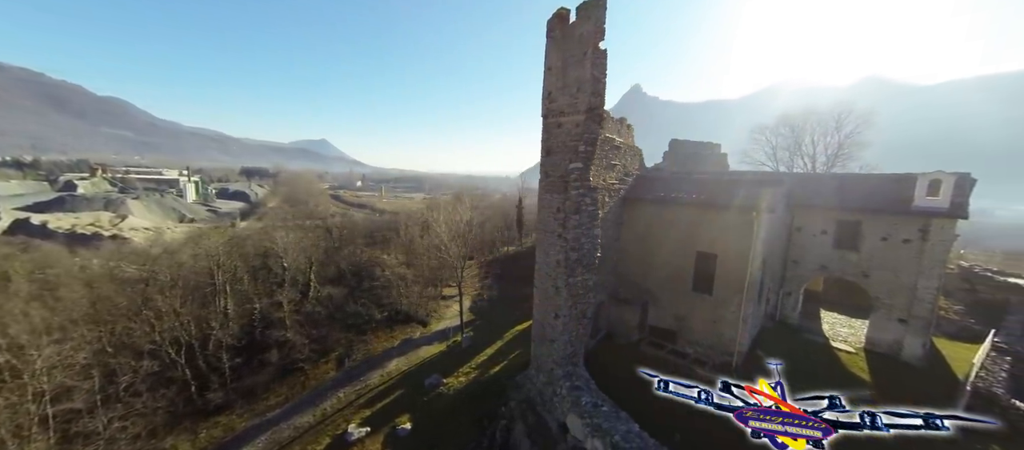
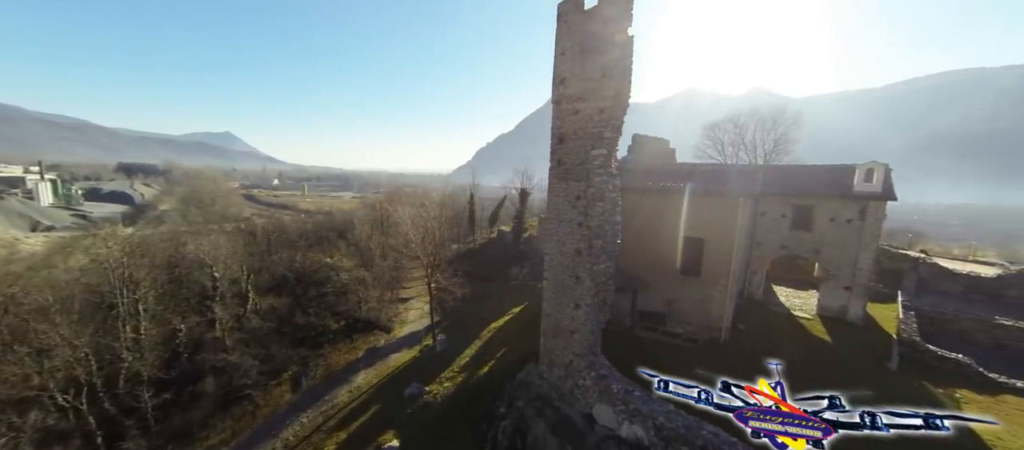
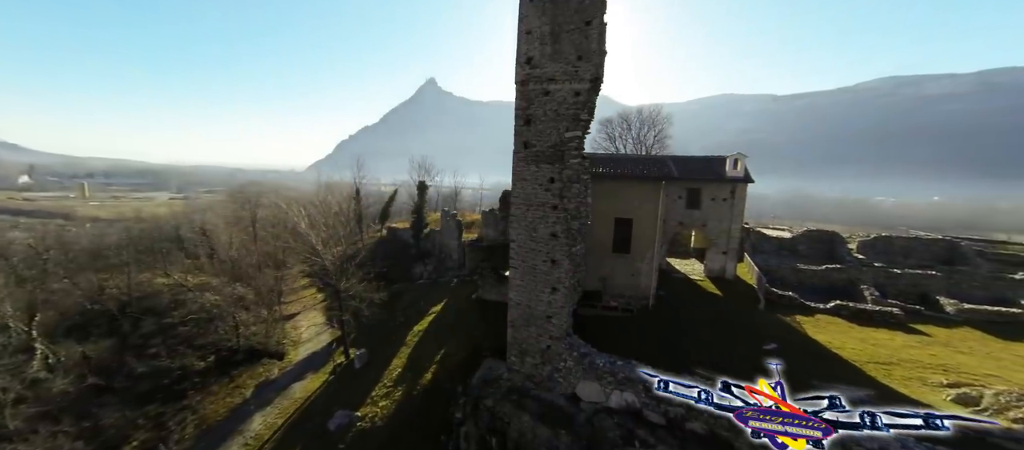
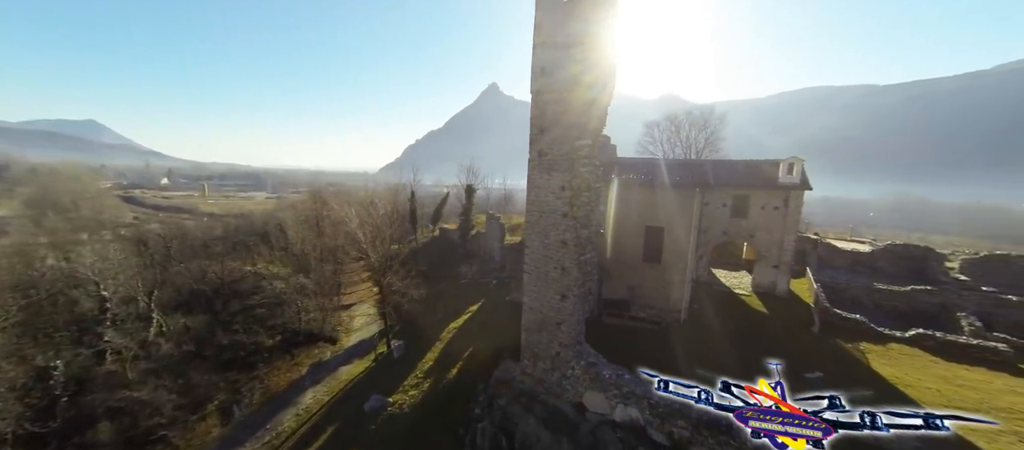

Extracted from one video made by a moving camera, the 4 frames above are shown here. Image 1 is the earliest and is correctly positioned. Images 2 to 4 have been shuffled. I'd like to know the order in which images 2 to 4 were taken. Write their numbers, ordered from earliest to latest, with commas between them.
2, 4, 3
